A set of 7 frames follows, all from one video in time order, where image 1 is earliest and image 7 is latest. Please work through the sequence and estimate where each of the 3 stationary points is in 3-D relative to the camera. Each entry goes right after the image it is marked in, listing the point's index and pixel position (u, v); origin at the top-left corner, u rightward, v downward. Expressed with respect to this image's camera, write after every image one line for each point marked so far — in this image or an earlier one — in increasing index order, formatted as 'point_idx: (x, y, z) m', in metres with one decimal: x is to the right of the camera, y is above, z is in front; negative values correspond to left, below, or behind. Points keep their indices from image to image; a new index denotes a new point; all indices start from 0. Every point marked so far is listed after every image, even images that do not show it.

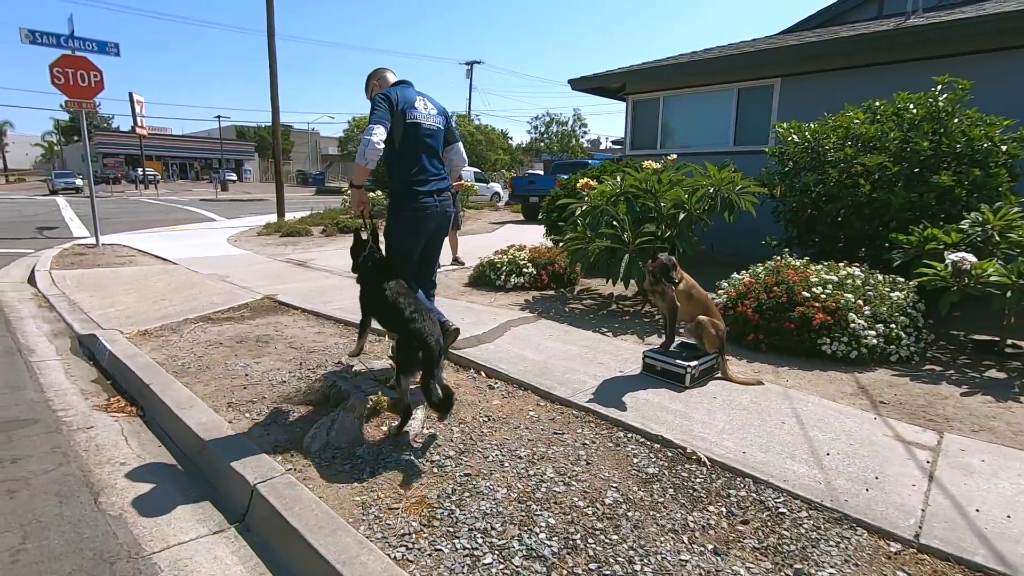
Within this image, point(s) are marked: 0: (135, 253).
0: (-7.3, +0.7, +10.4) m
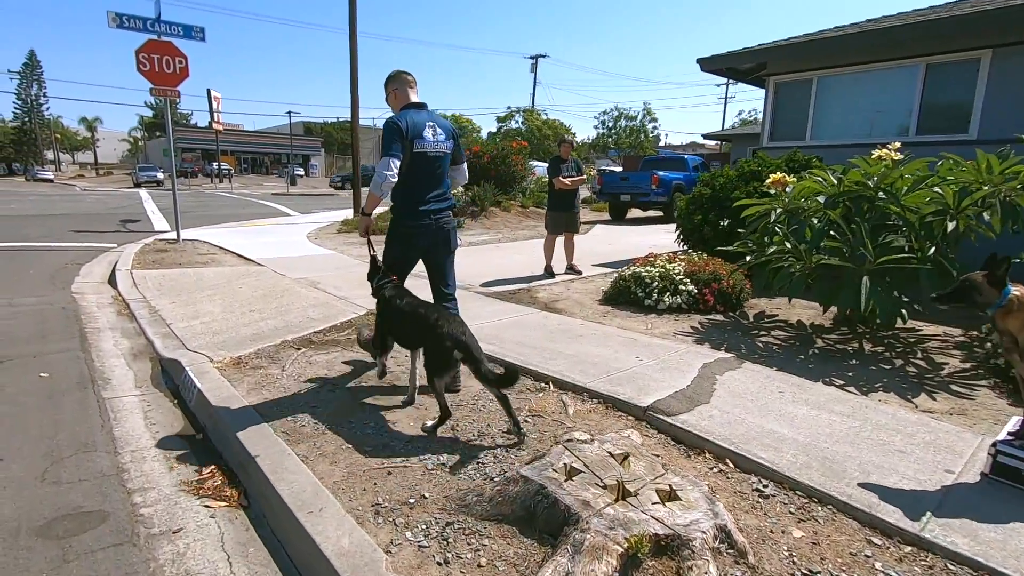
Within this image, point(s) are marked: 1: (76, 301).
0: (-5.3, +0.7, +9.7) m
1: (-5.2, -0.2, +6.4) m
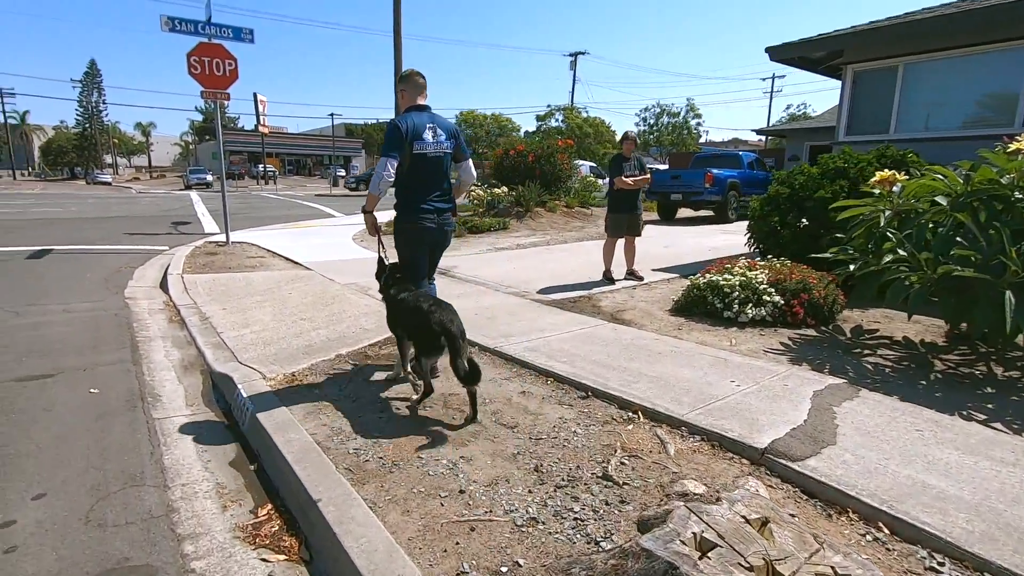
0: (-4.4, +0.6, +9.6) m
1: (-4.5, -0.2, +6.4) m
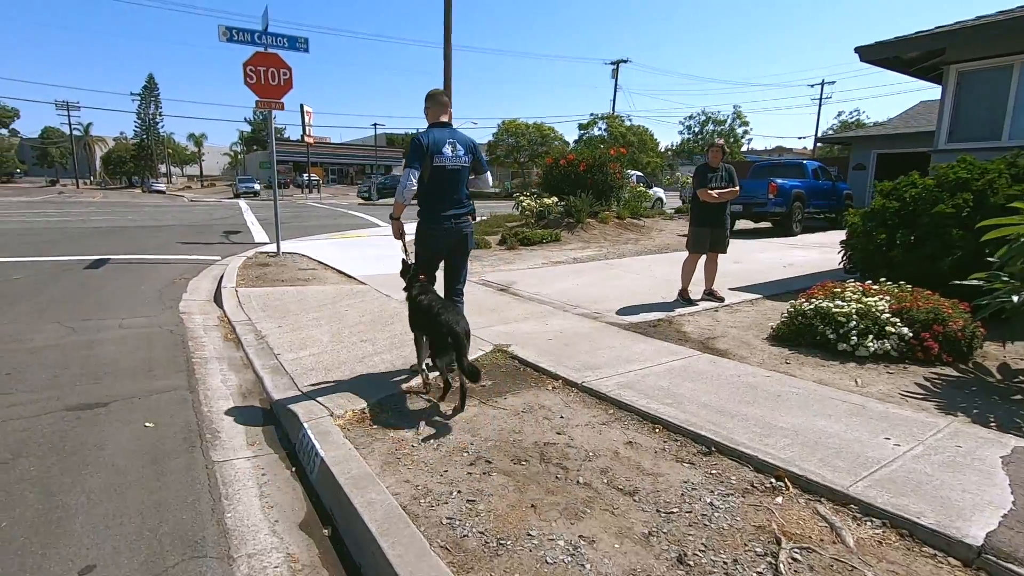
0: (-3.4, +0.4, +9.4) m
1: (-3.7, -0.4, +6.1) m
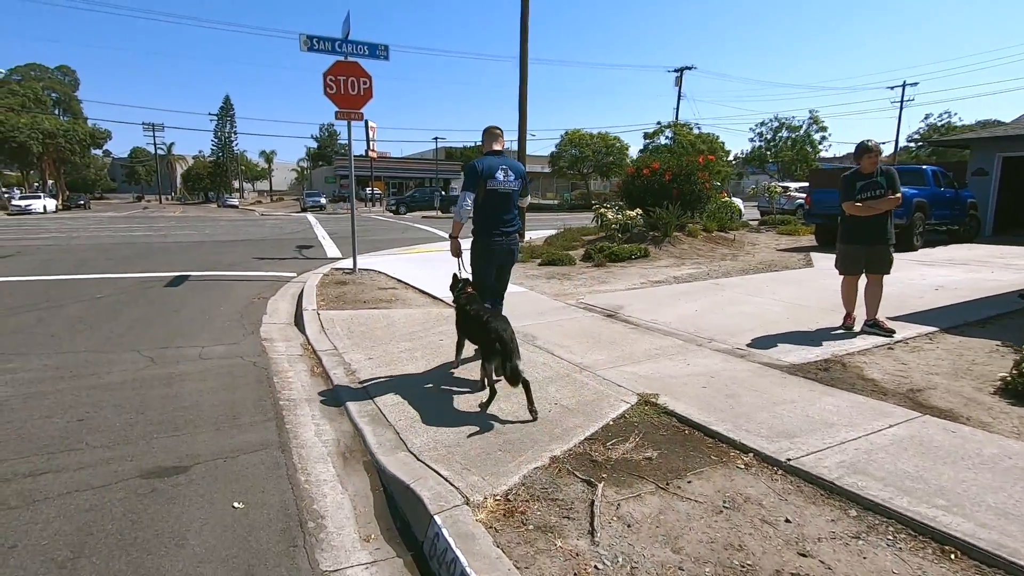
0: (-1.9, 0.0, +8.8) m
1: (-2.5, -0.7, +5.5) m
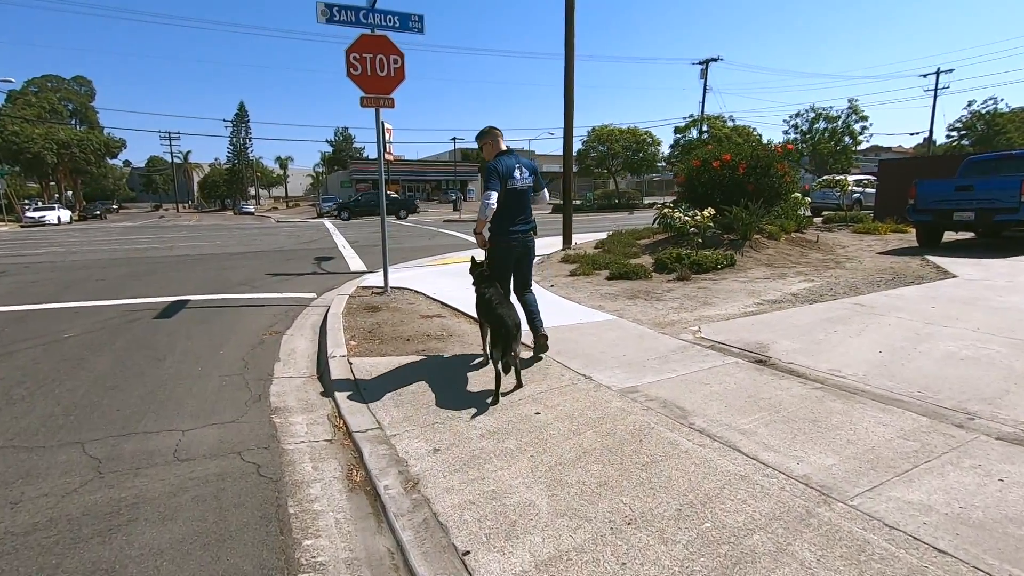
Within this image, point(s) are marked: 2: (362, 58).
0: (-0.9, -0.3, +6.9) m
1: (-1.6, -1.0, +3.7) m
2: (-2.3, +3.5, +8.1) m
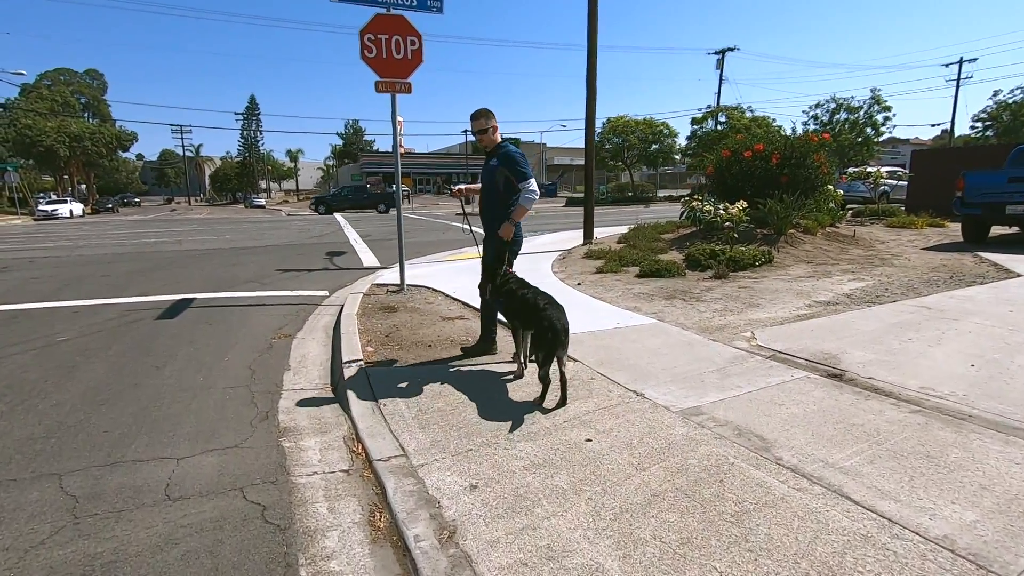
0: (-0.5, -0.3, +6.3) m
1: (-1.3, -1.1, +3.1) m
2: (-1.9, +3.5, +7.6) m
